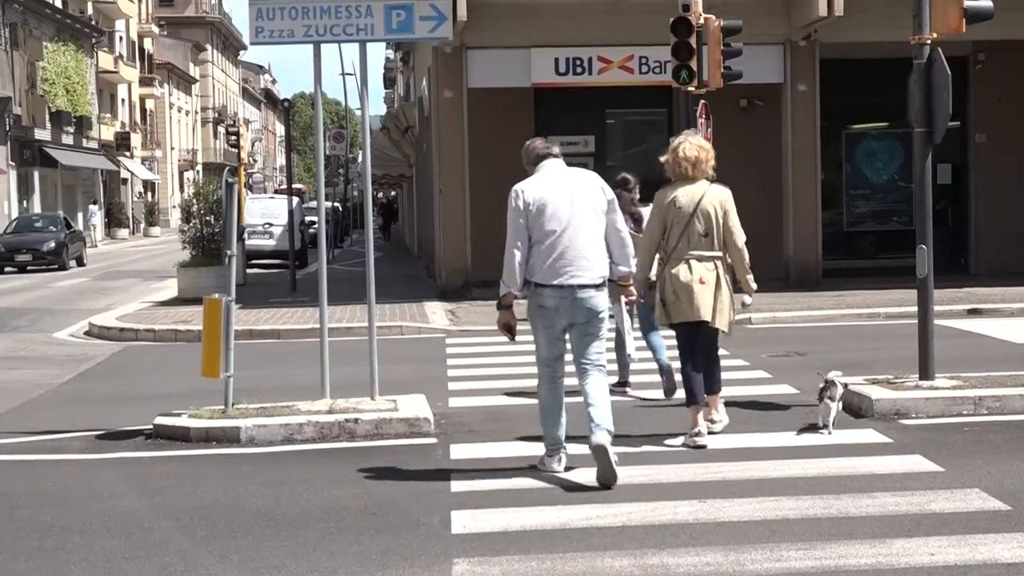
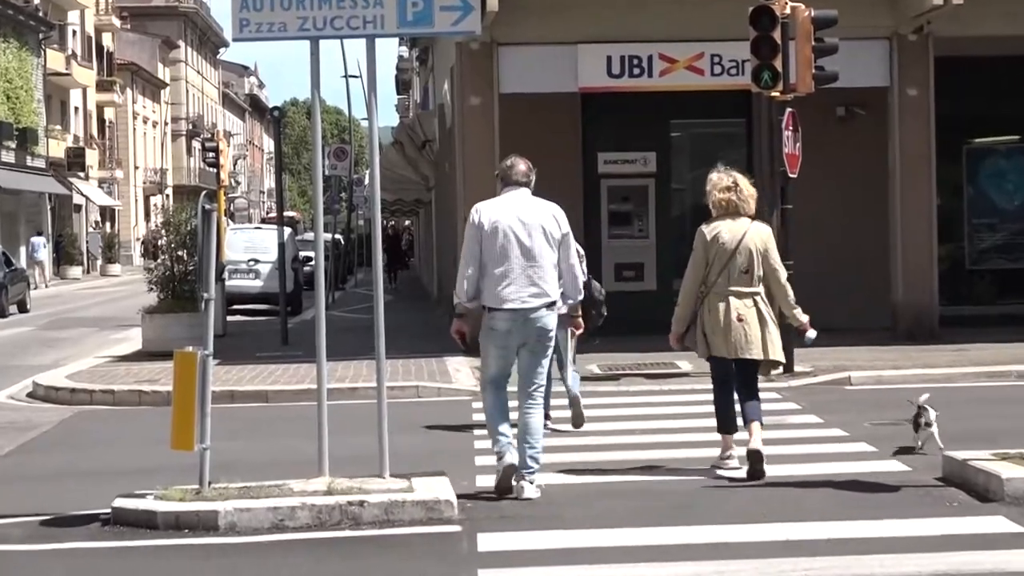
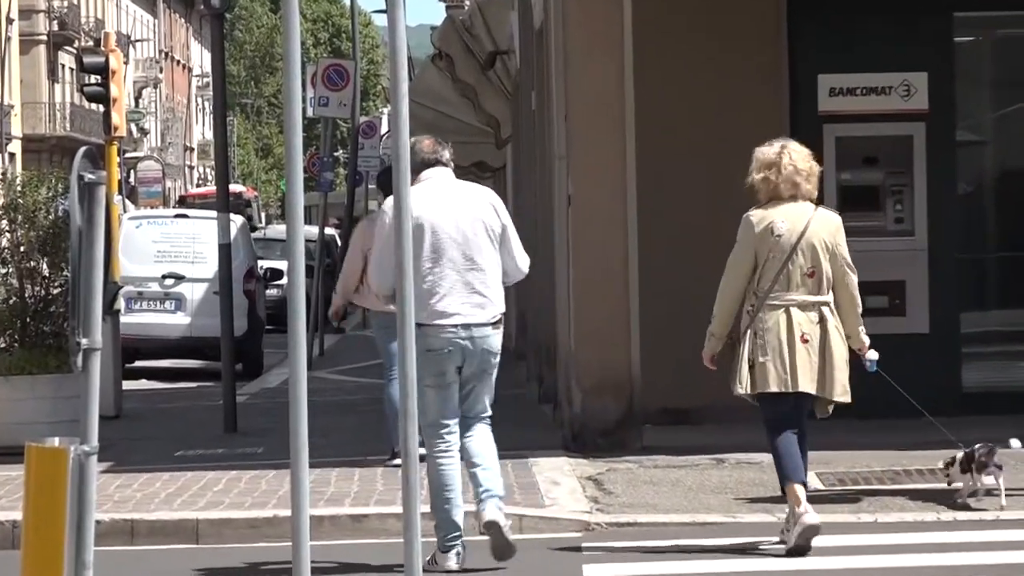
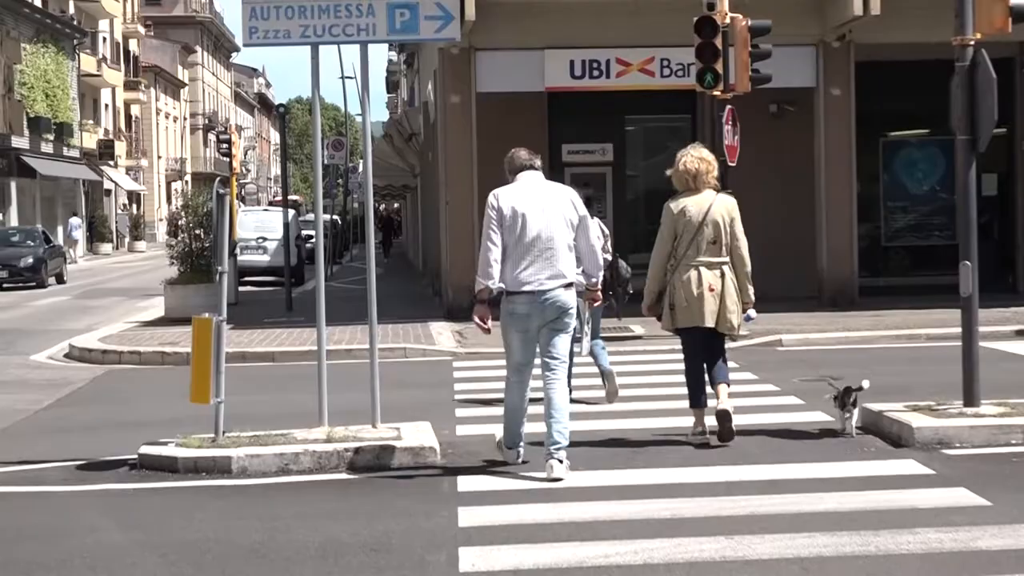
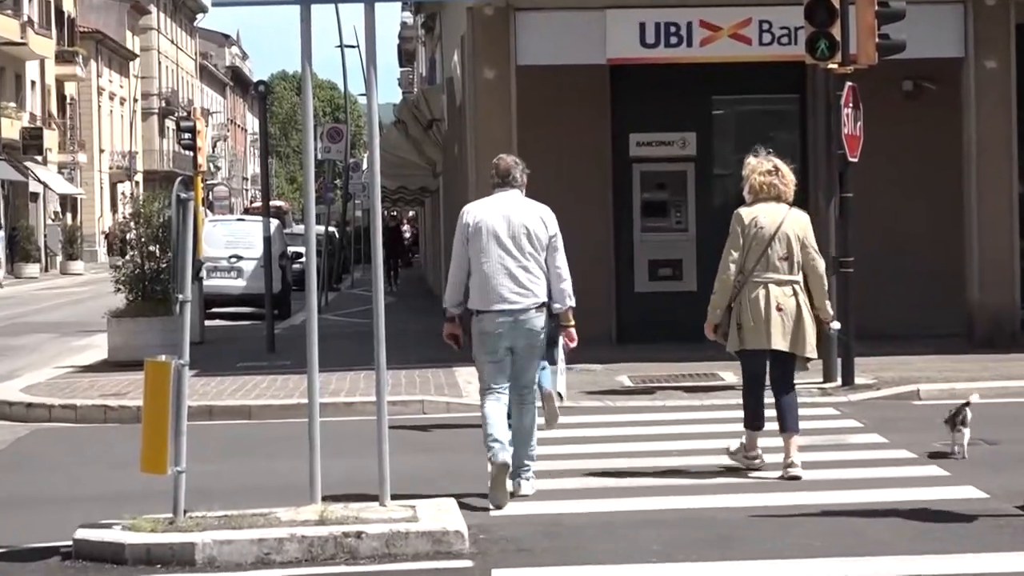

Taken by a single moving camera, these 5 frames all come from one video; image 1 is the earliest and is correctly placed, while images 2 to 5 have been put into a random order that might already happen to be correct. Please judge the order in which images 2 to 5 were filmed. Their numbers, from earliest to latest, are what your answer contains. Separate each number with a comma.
4, 2, 5, 3
